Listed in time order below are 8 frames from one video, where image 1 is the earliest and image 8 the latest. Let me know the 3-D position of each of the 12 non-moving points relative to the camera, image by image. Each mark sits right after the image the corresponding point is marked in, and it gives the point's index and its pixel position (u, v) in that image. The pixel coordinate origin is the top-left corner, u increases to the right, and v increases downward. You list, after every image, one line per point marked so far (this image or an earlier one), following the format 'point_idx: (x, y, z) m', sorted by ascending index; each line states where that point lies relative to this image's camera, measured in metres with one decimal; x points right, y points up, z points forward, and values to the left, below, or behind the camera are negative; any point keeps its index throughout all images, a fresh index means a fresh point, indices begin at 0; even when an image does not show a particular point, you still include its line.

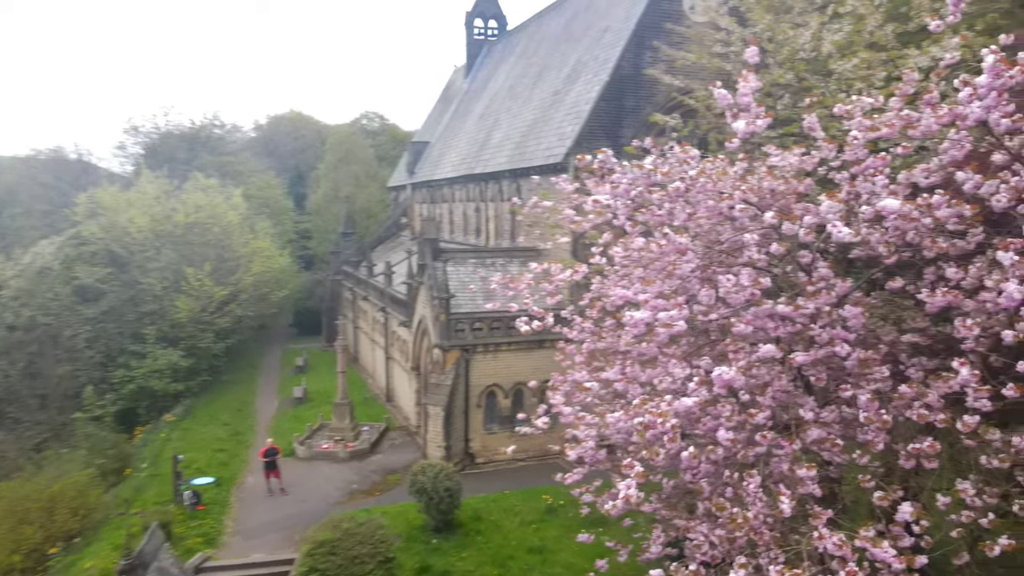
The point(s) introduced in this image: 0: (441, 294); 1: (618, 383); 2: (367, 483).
0: (-1.9, -0.2, +19.3) m
1: (+1.2, -1.0, +7.8) m
2: (-3.7, -5.0, +18.7) m
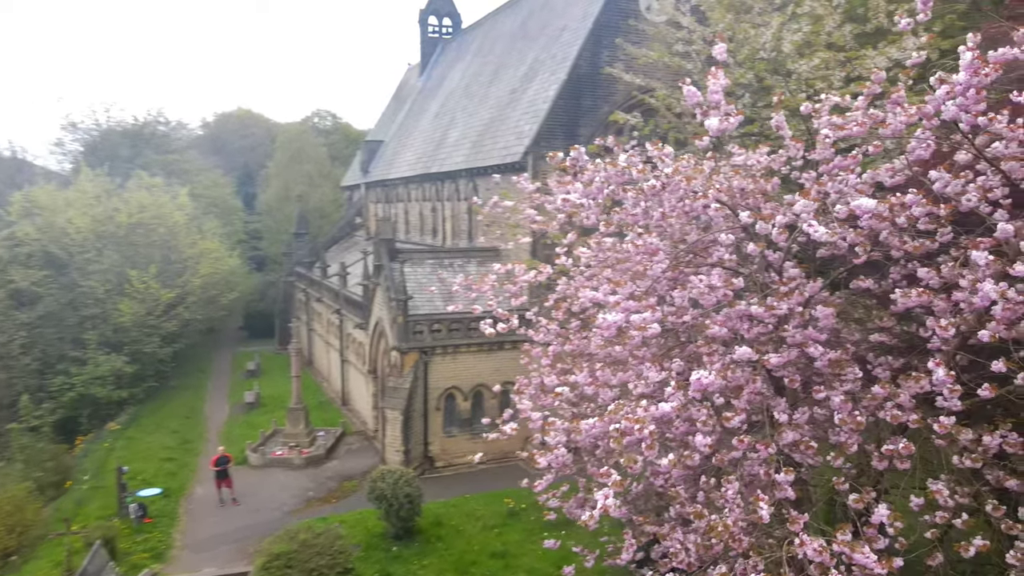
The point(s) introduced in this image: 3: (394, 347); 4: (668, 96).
0: (-2.9, -0.2, +18.9) m
1: (+0.8, -1.0, +7.7) m
2: (-4.7, -5.1, +18.2) m
3: (-3.0, -1.5, +18.8) m
4: (+2.9, +3.5, +13.3) m
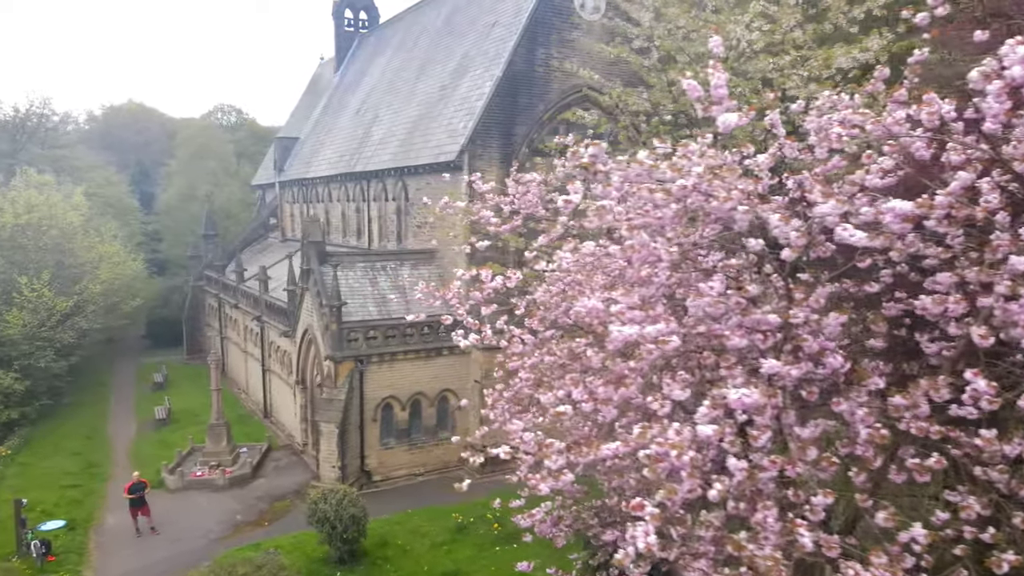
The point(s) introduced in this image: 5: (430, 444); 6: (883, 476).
0: (-4.4, -0.4, +17.8) m
1: (+0.7, -1.1, +7.1) m
2: (-6.0, -5.2, +16.9) m
3: (-4.5, -1.7, +17.7) m
4: (+2.0, +3.5, +13.0) m
5: (-2.2, -4.2, +19.4) m
6: (+3.2, -1.6, +6.3) m
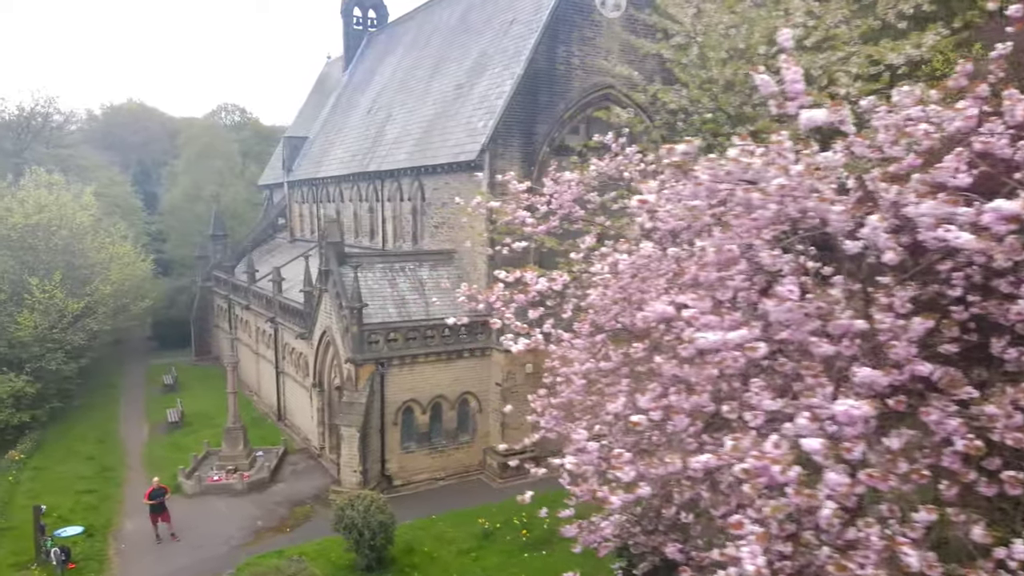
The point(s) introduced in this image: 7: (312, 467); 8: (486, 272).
0: (-3.8, -0.4, +17.5) m
1: (+1.3, -1.2, +6.8) m
2: (-5.4, -5.3, +16.6) m
3: (-3.9, -1.7, +17.4) m
4: (+2.6, +3.4, +12.7) m
5: (-1.6, -4.2, +19.1) m
6: (+3.8, -1.7, +6.0) m
7: (-5.4, -4.8, +19.7) m
8: (-0.7, +0.4, +19.3) m
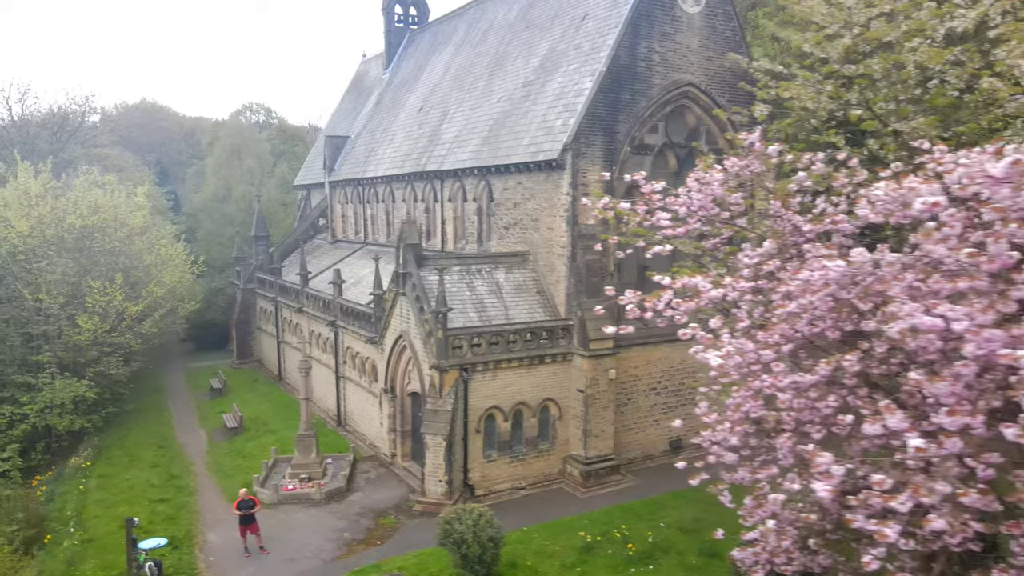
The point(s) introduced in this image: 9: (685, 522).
0: (-1.7, -0.5, +16.9) m
1: (+3.4, -1.3, +6.3) m
2: (-3.3, -5.3, +16.0) m
3: (-1.8, -1.8, +16.8) m
4: (+4.6, +3.3, +12.1) m
5: (+0.5, -4.3, +18.5) m
6: (+5.8, -1.7, +5.4) m
7: (-3.3, -4.9, +19.2) m
8: (+1.4, +0.3, +18.8) m
9: (+3.9, -5.2, +16.3) m
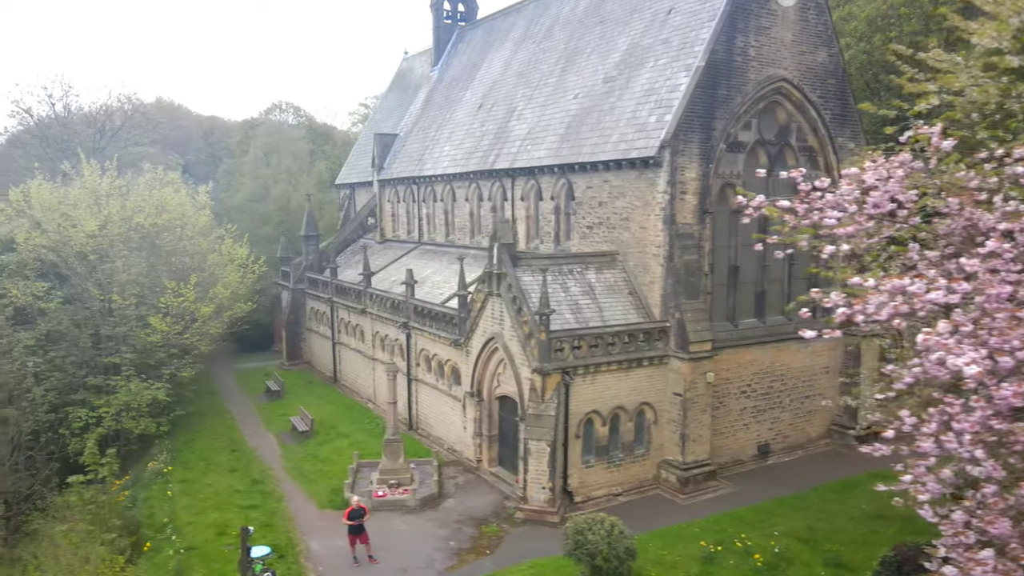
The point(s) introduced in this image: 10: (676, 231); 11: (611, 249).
0: (+0.6, -0.5, +16.5) m
1: (+5.7, -1.3, +5.8) m
2: (-1.0, -5.4, +15.6) m
3: (+0.5, -1.8, +16.4) m
4: (+7.0, +3.3, +11.6) m
5: (+2.8, -4.3, +18.0) m
6: (+8.2, -1.8, +4.9) m
7: (-1.0, -4.9, +18.7) m
8: (+3.8, +0.3, +18.3) m
9: (+6.2, -5.3, +15.8) m
10: (+4.0, +1.4, +18.0) m
11: (+2.7, +1.1, +19.9) m
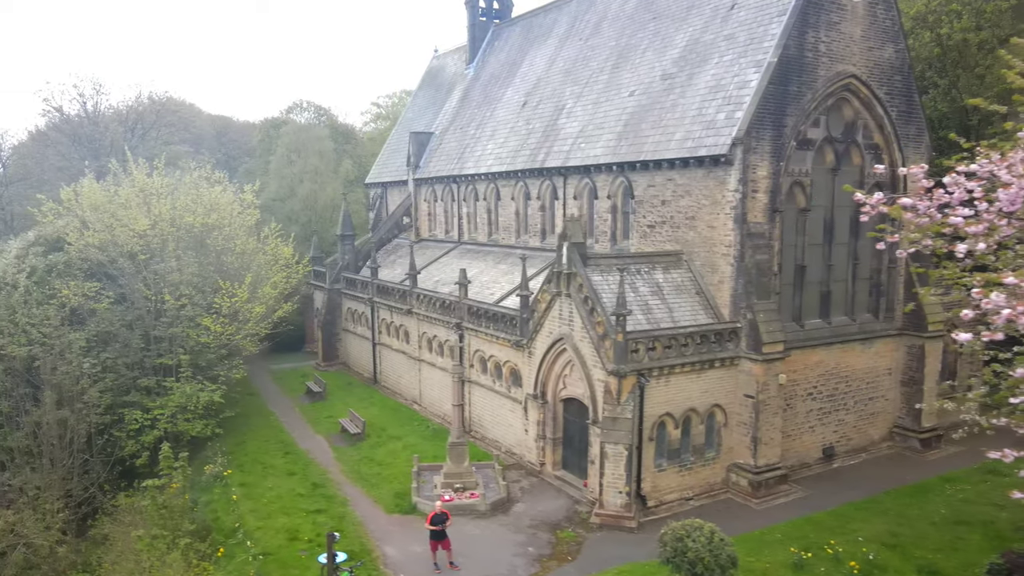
0: (+2.3, -0.5, +16.1) m
1: (+7.3, -1.3, +5.4) m
2: (+0.7, -5.4, +15.2) m
3: (+2.2, -1.8, +16.0) m
4: (+8.6, +3.3, +11.3) m
5: (+4.5, -4.3, +17.7) m
6: (+9.8, -1.8, +4.6) m
7: (+0.7, -5.0, +18.4) m
8: (+5.4, +0.3, +17.9) m
9: (+7.9, -5.3, +15.4) m
10: (+5.7, +1.4, +17.6) m
11: (+4.4, +1.1, +19.5) m
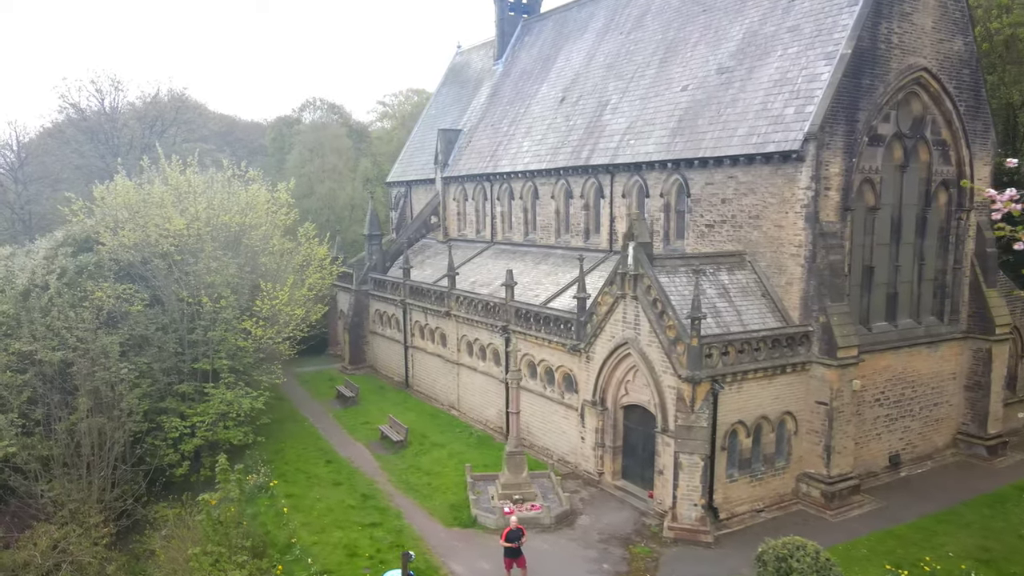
0: (+3.7, -0.5, +15.3) m
1: (+8.8, -1.3, +4.7) m
2: (+2.1, -5.4, +14.4) m
3: (+3.6, -1.8, +15.2) m
4: (+10.1, +3.3, +10.5) m
5: (+6.0, -4.3, +16.9) m
6: (+11.3, -1.8, +3.8) m
7: (+2.2, -5.0, +17.6) m
8: (+6.9, +0.3, +17.2) m
9: (+9.3, -5.3, +14.7) m
10: (+7.1, +1.4, +16.9) m
11: (+5.8, +1.0, +18.8) m
